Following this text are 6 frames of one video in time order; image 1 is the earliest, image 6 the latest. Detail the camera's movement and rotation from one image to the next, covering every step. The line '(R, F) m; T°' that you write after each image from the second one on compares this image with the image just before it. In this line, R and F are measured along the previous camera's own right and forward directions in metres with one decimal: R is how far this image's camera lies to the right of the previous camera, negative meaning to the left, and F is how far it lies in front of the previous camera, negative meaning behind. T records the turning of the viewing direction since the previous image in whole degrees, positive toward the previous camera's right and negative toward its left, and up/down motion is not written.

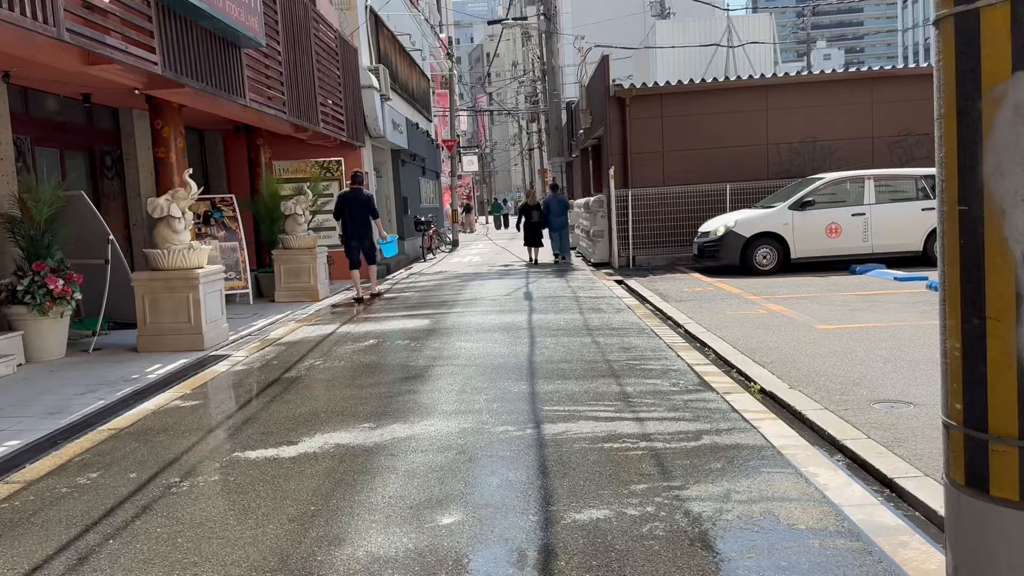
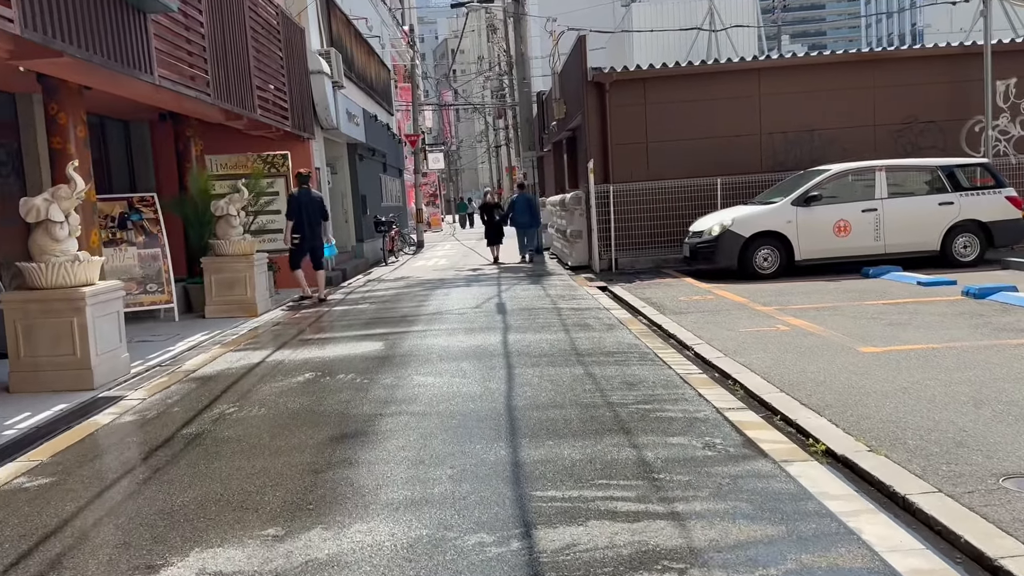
(0.0, +1.7) m; +2°
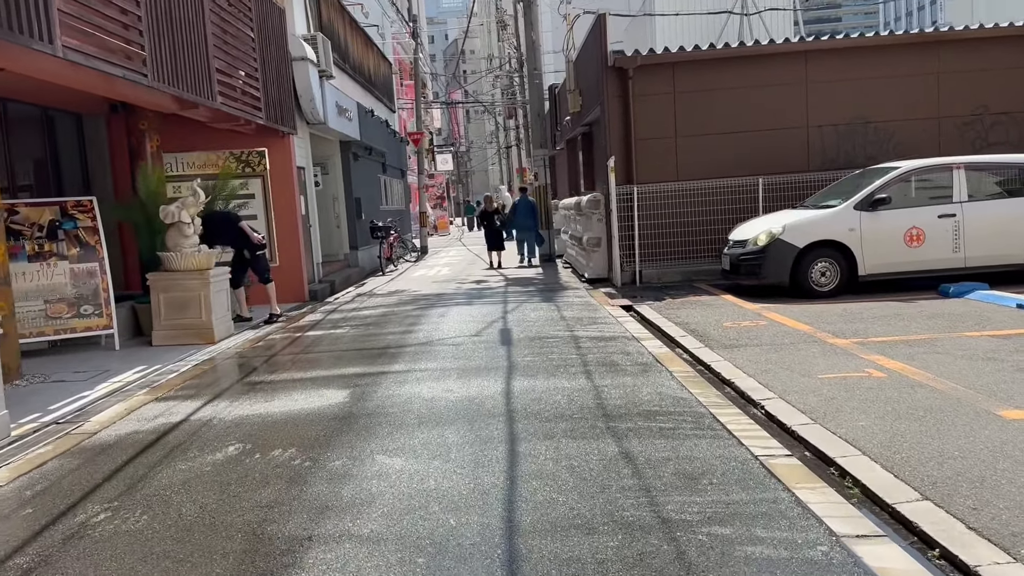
(0.0, +1.9) m; -1°
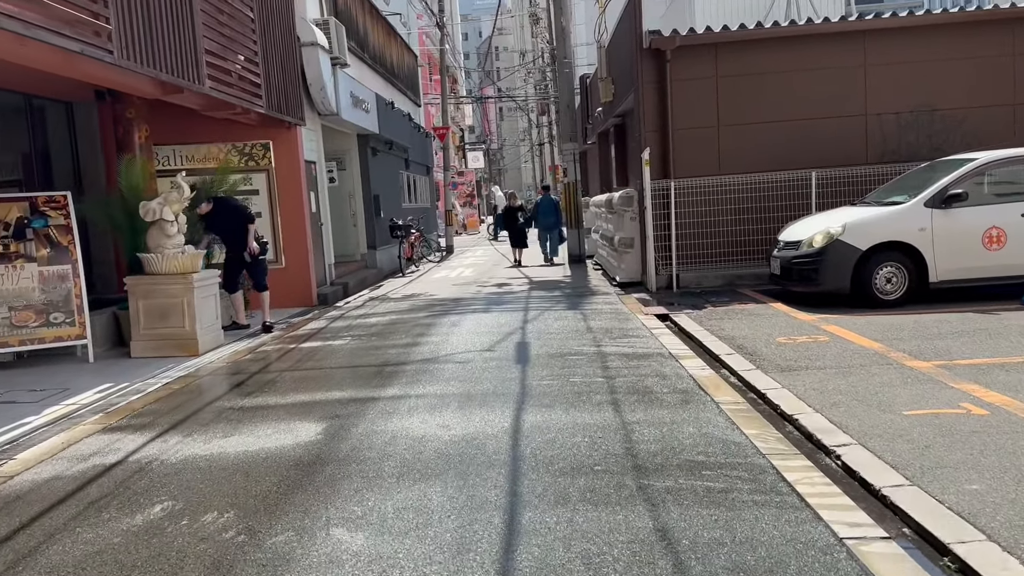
(+0.1, +1.1) m; -2°
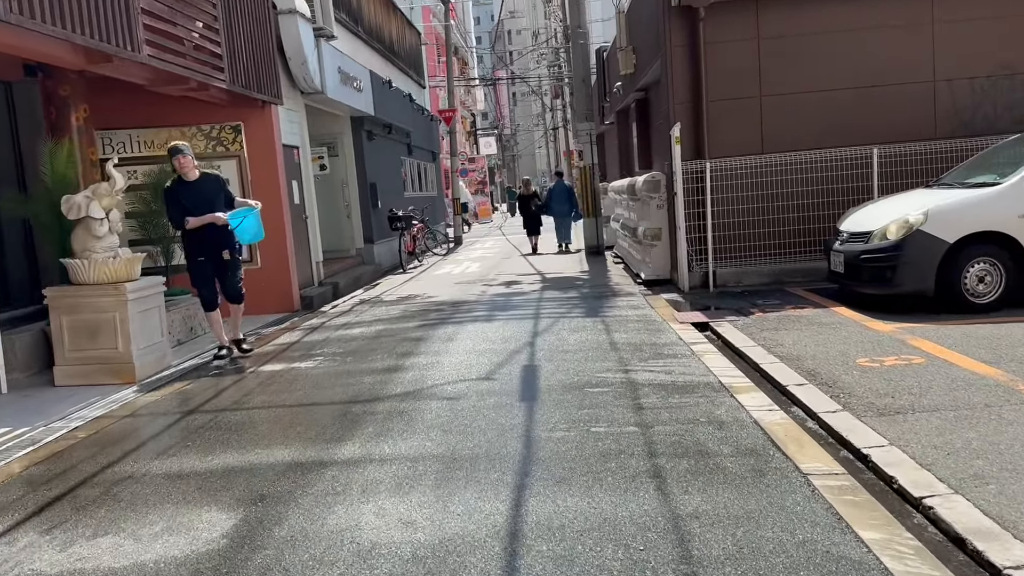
(+0.1, +1.6) m; -1°
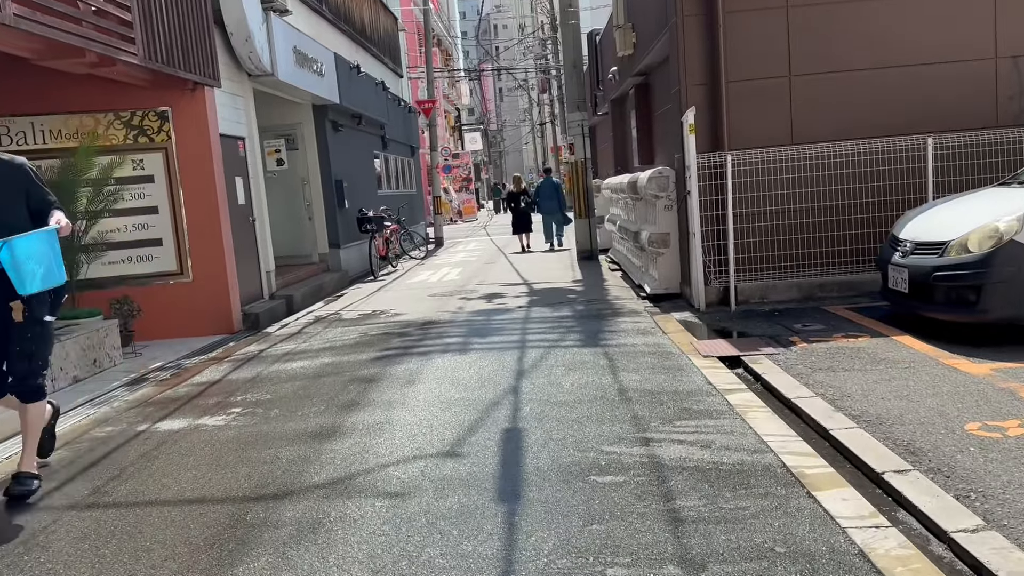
(+0.1, +1.7) m; +1°
